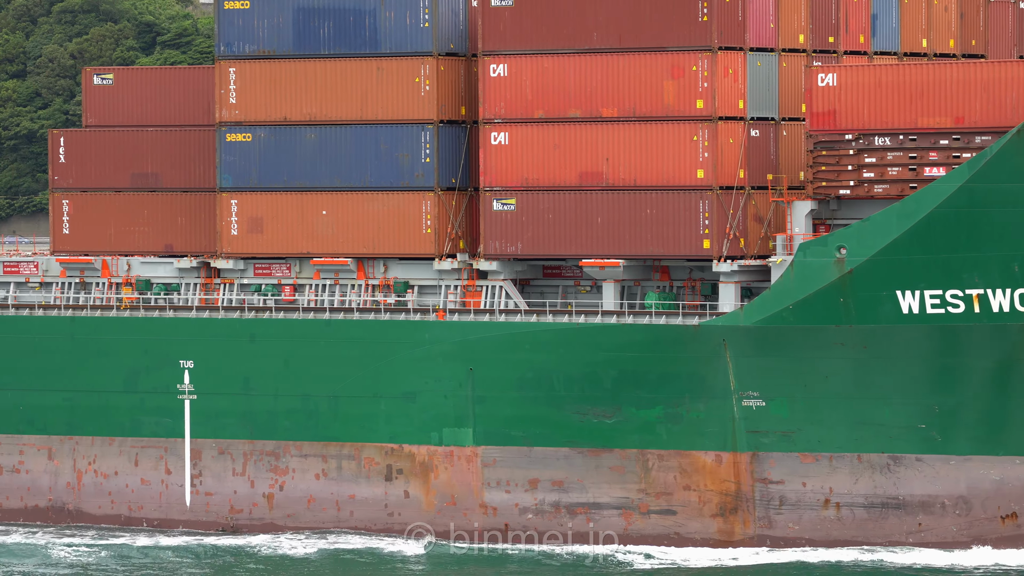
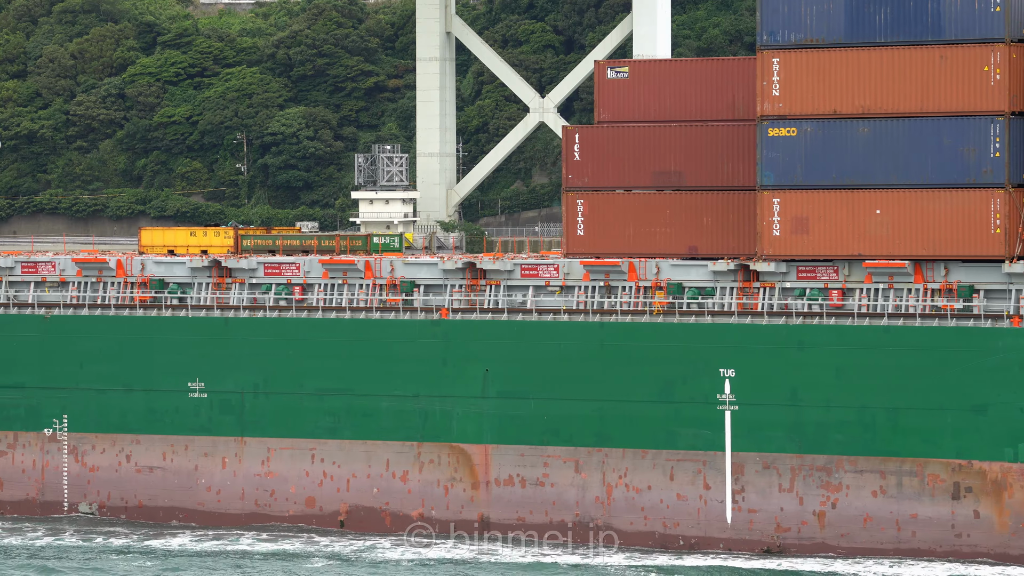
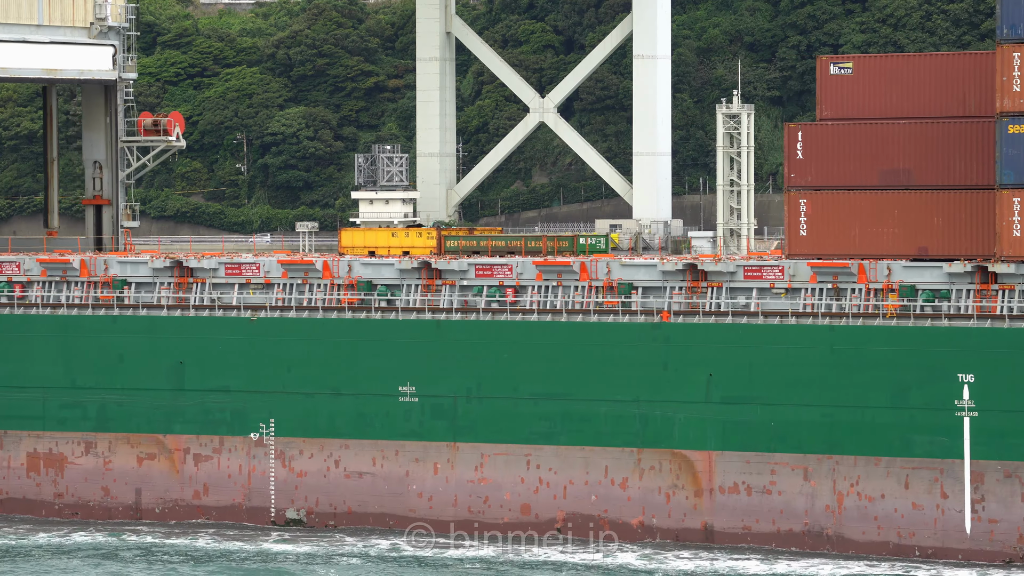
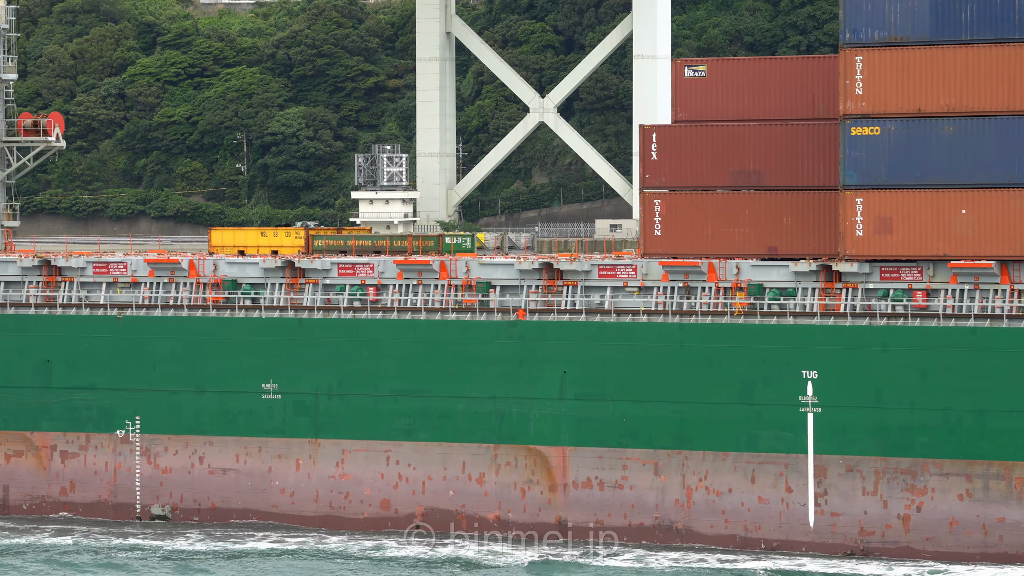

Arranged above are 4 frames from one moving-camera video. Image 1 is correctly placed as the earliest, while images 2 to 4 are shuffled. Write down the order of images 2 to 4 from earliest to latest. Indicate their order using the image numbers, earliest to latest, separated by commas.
2, 4, 3
